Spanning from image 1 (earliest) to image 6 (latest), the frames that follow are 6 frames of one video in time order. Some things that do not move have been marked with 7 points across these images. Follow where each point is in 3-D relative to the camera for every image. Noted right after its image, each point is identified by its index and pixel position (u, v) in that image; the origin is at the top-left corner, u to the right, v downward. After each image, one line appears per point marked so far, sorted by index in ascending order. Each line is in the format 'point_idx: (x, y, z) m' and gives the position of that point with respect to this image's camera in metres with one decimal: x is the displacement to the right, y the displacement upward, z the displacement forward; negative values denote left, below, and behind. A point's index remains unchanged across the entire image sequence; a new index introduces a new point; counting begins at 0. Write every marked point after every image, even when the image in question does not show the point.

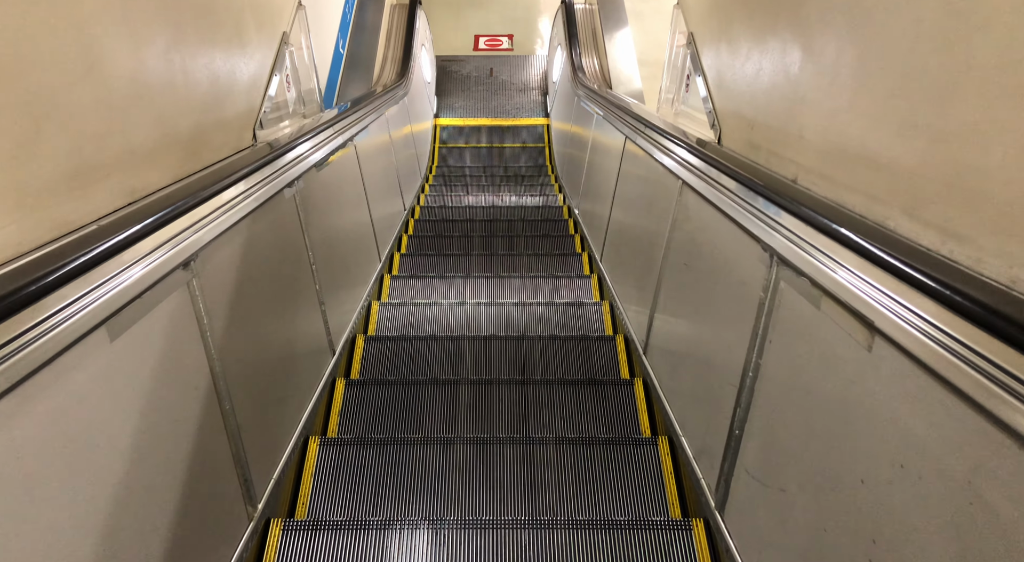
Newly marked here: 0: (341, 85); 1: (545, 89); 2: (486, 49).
0: (-1.1, +1.3, +4.4) m
1: (+0.4, +2.0, +6.9) m
2: (-0.3, +2.6, +7.5) m
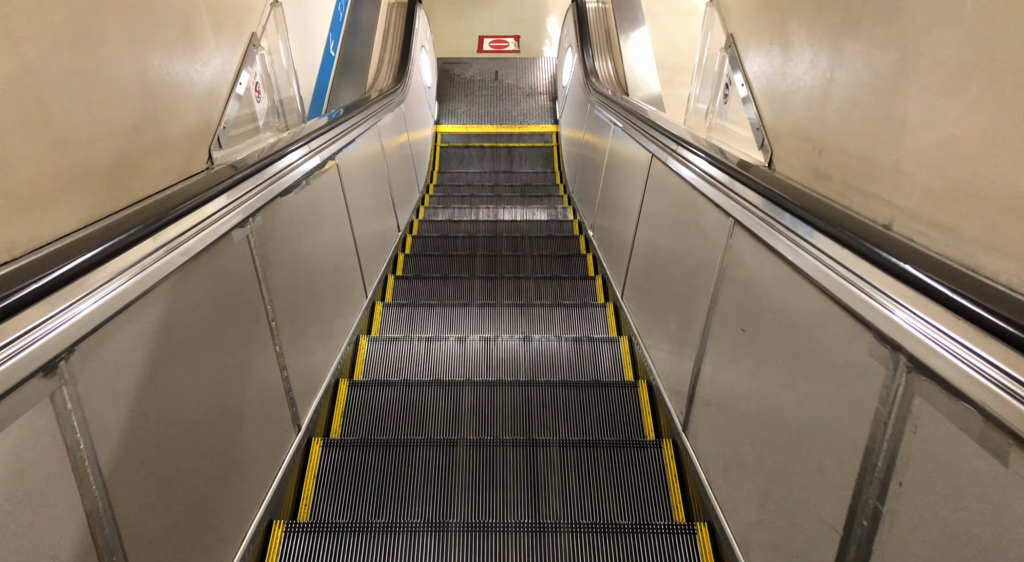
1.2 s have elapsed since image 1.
0: (-1.1, +1.2, +4.1) m
1: (+0.4, +1.8, +6.5) m
2: (-0.2, +2.4, +7.1) m
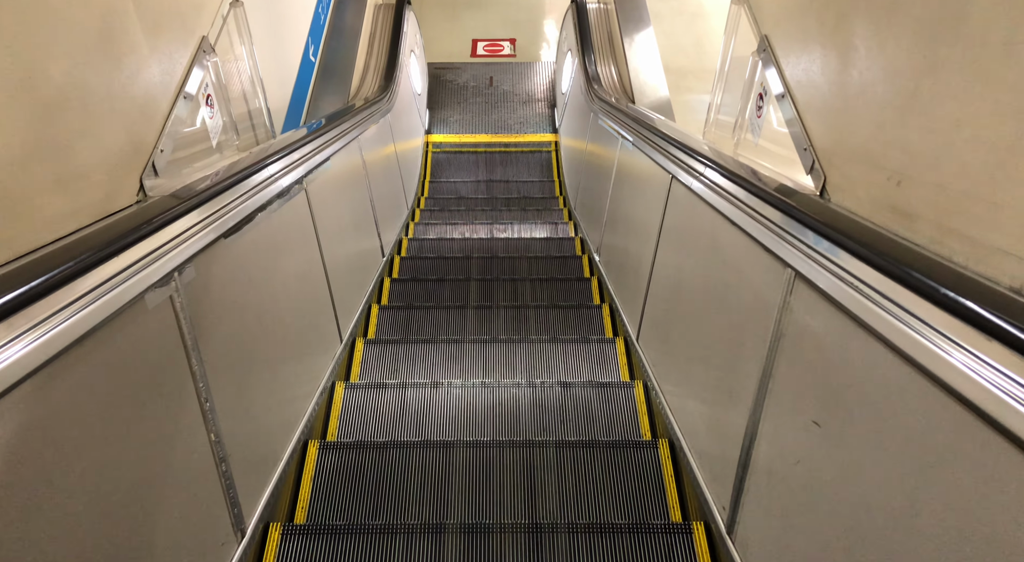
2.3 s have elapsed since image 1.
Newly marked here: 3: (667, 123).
0: (-1.1, +1.0, +3.8) m
1: (+0.4, +1.7, +6.2) m
2: (-0.3, +2.3, +6.8) m
3: (+0.7, +0.7, +3.1) m
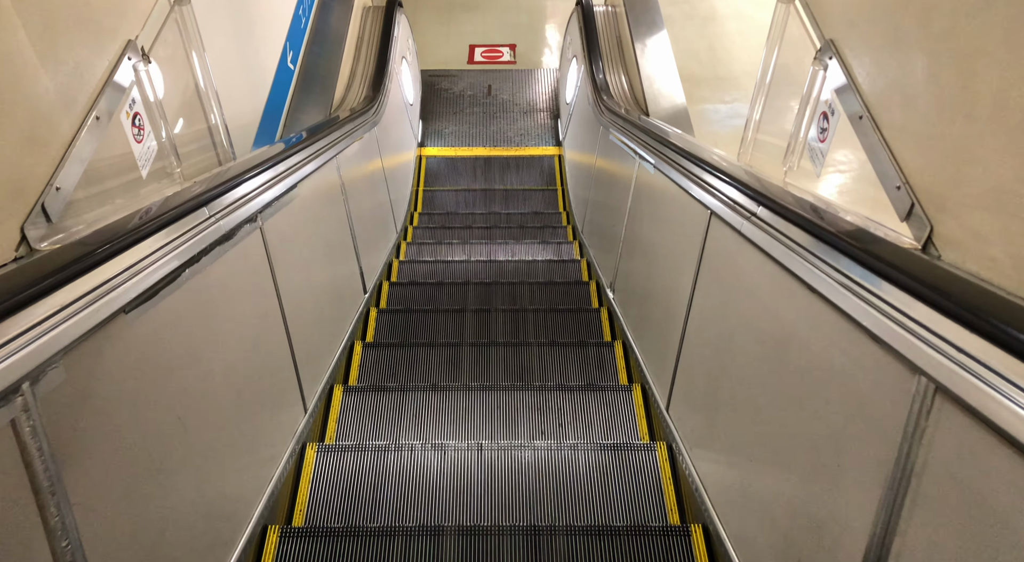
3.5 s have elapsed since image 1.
0: (-1.1, +0.9, +3.4) m
1: (+0.4, +1.5, +5.9) m
2: (-0.3, +2.1, +6.5) m
3: (+0.7, +0.6, +2.7) m
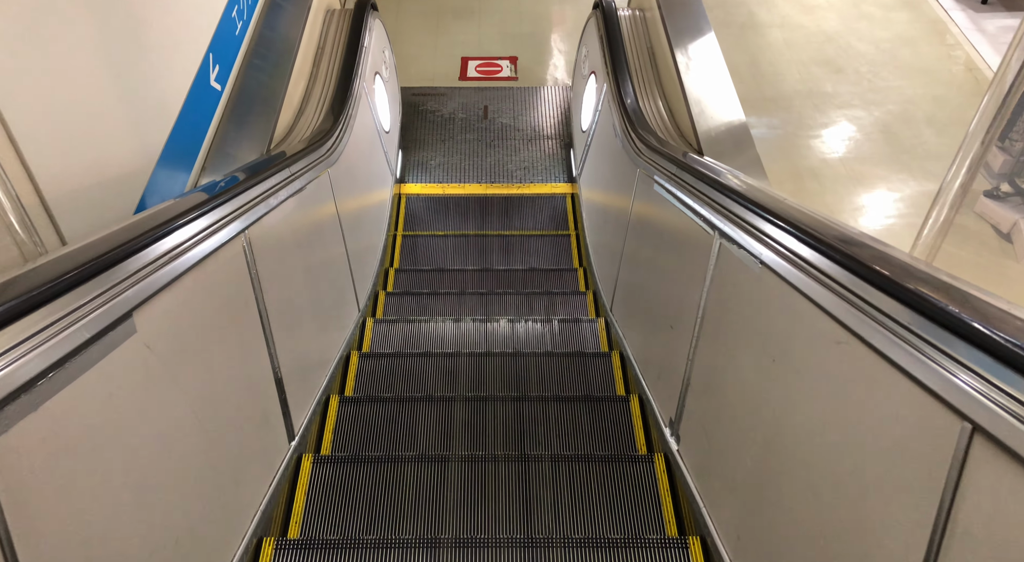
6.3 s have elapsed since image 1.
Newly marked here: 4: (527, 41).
0: (-1.1, +0.5, +2.5) m
1: (+0.4, +1.1, +5.0) m
2: (-0.3, +1.7, +5.6) m
3: (+0.7, +0.2, +1.8) m
4: (+0.1, +2.1, +6.0) m
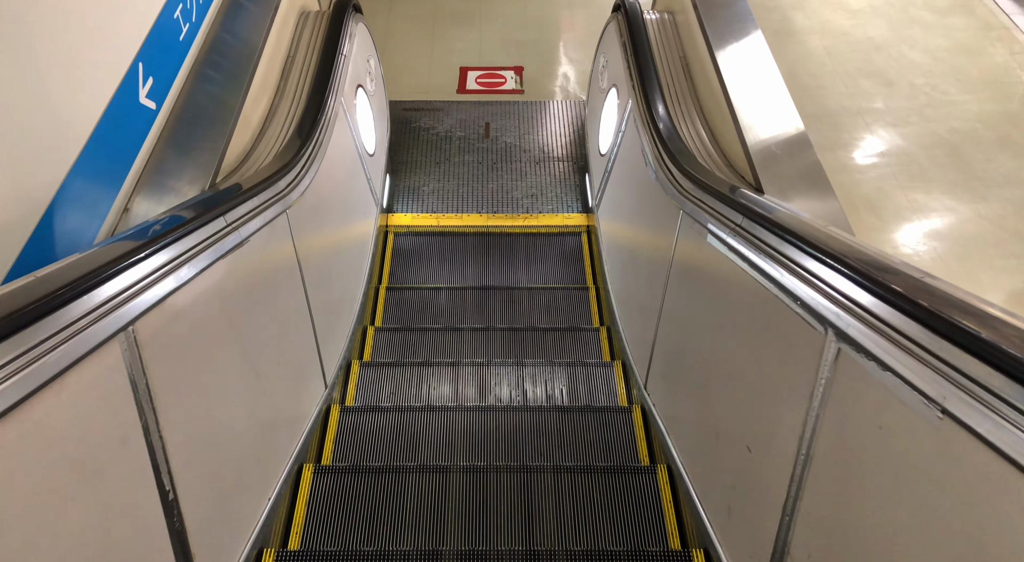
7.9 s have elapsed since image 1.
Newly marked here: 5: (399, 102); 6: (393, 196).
0: (-1.1, +0.3, +2.0) m
1: (+0.4, +0.9, +4.5) m
2: (-0.3, +1.5, +5.1) m
3: (+0.8, 0.0, +1.3) m
4: (+0.2, +1.9, +5.5) m
5: (-0.8, +1.3, +4.9) m
6: (-0.7, +0.6, +4.2) m
